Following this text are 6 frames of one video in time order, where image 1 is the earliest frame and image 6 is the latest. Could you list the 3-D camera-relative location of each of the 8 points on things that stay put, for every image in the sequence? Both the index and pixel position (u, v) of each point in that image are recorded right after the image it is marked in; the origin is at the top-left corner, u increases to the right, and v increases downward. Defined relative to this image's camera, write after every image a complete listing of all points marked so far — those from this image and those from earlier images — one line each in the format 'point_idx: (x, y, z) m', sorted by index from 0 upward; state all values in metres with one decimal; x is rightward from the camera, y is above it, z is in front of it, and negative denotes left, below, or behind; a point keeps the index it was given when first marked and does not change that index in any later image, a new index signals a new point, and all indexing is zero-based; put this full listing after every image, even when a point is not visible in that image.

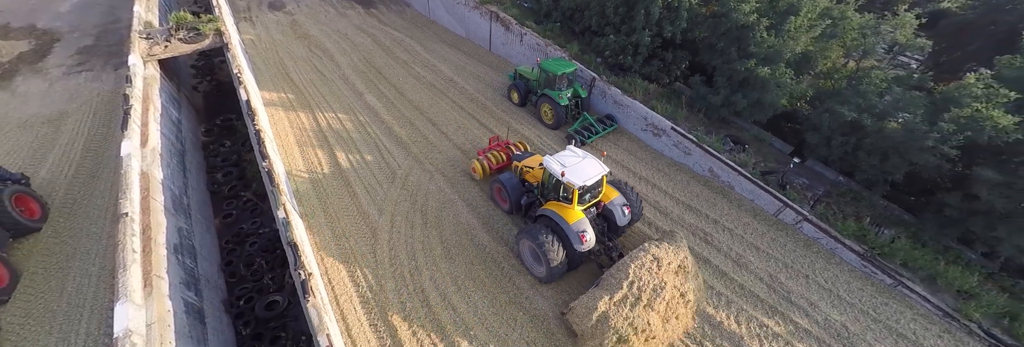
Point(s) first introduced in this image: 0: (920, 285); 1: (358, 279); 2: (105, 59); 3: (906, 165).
0: (+6.1, -1.6, +5.3) m
1: (-2.3, -1.5, +5.3) m
2: (-12.6, +3.5, +10.9) m
3: (+6.5, +0.2, +5.9) m
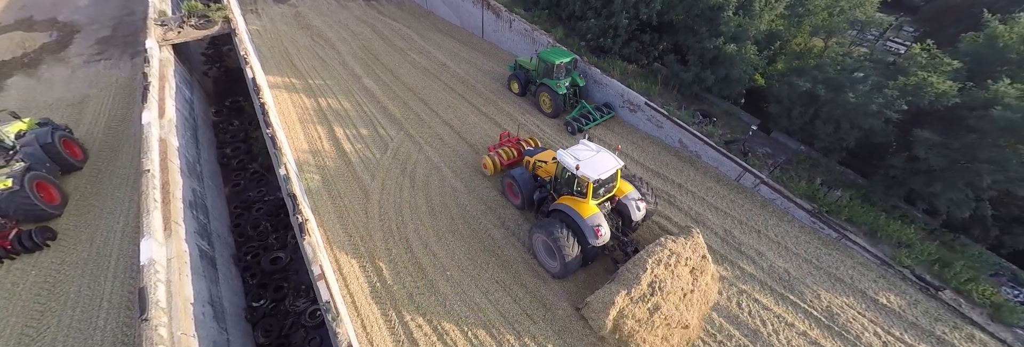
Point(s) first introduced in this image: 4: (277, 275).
0: (+5.7, -1.0, +5.8) m
1: (-2.7, -0.9, +5.9) m
2: (-12.9, +4.1, +11.7) m
3: (+6.2, +0.8, +6.3) m
4: (-4.2, -1.8, +6.4) m
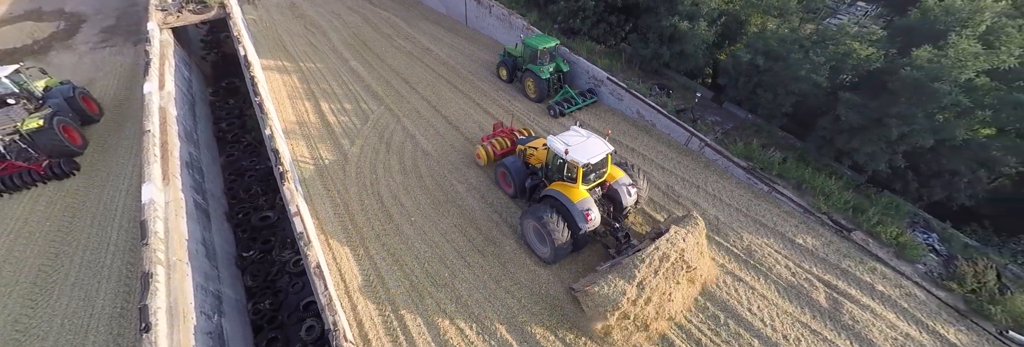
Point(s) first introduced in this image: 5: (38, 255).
0: (+5.0, -0.3, +6.4) m
1: (-3.4, -0.2, +6.6) m
2: (-13.5, +4.7, +12.4) m
3: (+5.5, +1.5, +6.9) m
4: (-4.9, -1.1, +7.1) m
5: (-7.9, -1.3, +5.9) m
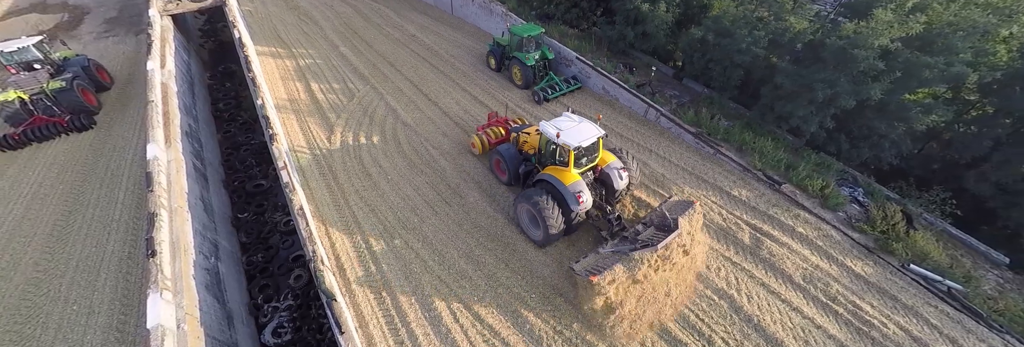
0: (+4.4, +0.4, +7.0) m
1: (-4.0, +0.4, +7.2) m
2: (-14.2, +5.4, +13.1) m
3: (+4.8, +2.2, +7.6) m
4: (-5.5, -0.5, +7.7) m
5: (-8.5, -0.7, +6.6) m
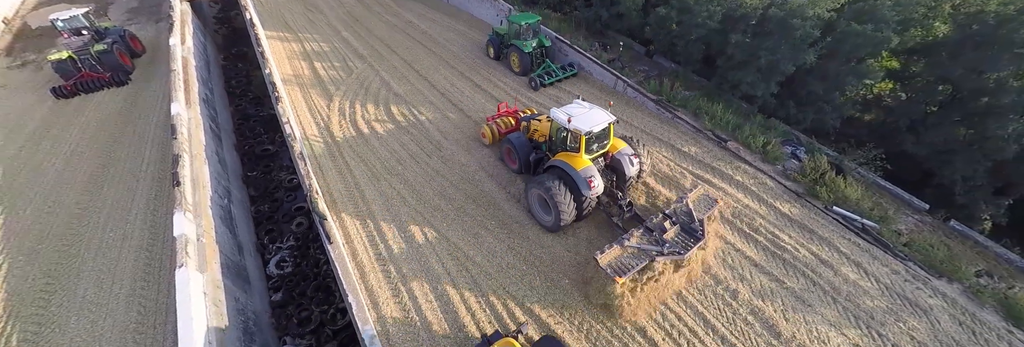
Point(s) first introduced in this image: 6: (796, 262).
0: (+3.9, +1.3, +7.8) m
1: (-4.5, +1.3, +8.1) m
2: (-14.5, +6.3, +14.2) m
3: (+4.3, +3.1, +8.3) m
4: (-6.0, +0.4, +8.7) m
5: (-9.0, +0.2, +7.6) m
6: (+4.2, -1.3, +5.2) m
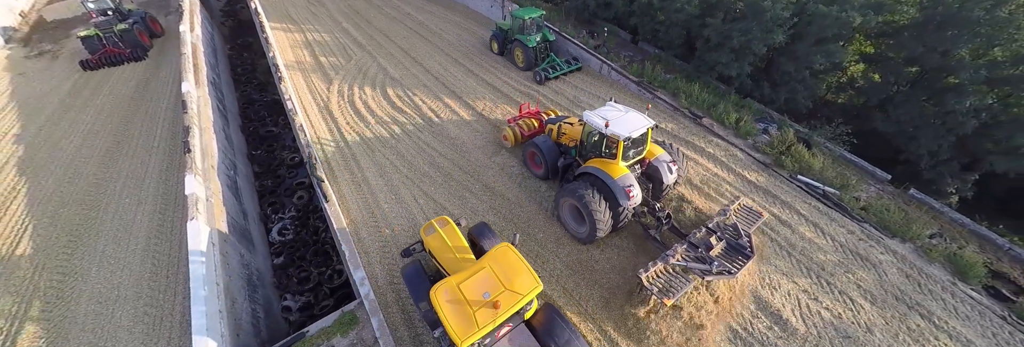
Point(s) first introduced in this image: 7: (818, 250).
0: (+3.6, +1.8, +8.2) m
1: (-4.8, +1.8, +8.6) m
2: (-14.8, +6.8, +14.8) m
3: (+4.1, +3.6, +8.7) m
4: (-6.3, +0.9, +9.2) m
5: (-9.3, +0.7, +8.1) m
6: (+3.9, -0.8, +5.6) m
7: (+4.6, -1.2, +5.4) m
